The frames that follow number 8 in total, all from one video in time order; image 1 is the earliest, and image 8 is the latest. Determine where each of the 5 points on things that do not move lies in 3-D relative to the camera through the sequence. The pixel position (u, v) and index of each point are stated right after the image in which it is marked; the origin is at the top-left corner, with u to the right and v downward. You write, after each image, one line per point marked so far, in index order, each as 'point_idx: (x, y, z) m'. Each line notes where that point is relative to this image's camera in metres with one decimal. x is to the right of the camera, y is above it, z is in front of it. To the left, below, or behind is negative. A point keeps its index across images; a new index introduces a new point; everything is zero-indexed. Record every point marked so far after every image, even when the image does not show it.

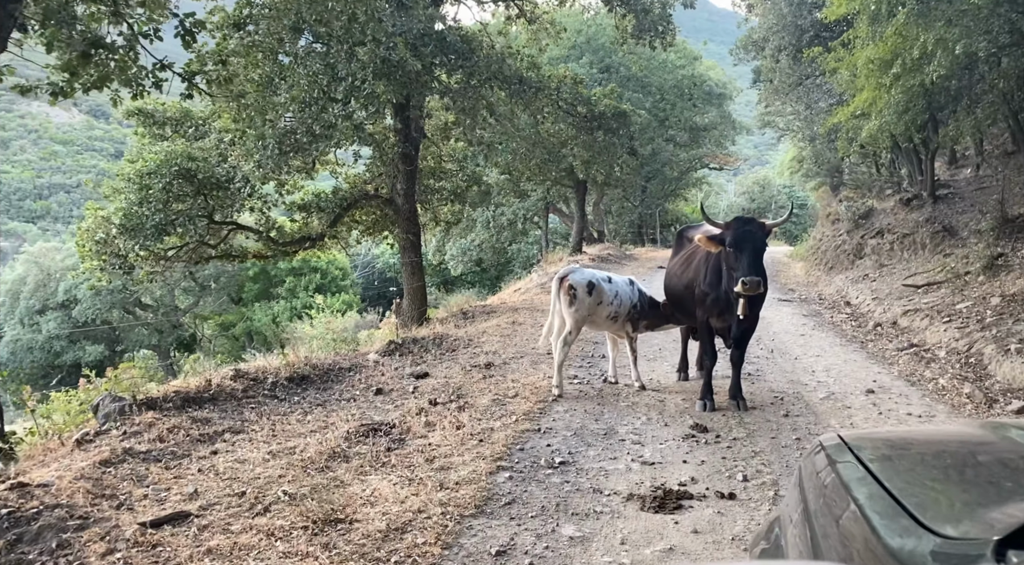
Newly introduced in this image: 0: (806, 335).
0: (+4.7, -0.8, +16.8) m
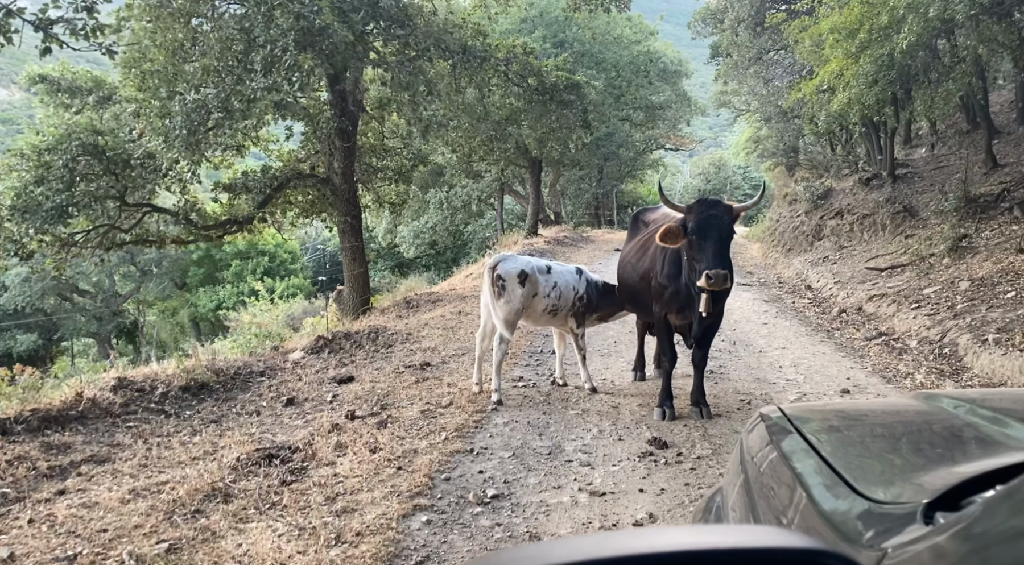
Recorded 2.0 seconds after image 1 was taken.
0: (+3.9, -0.6, +15.9) m
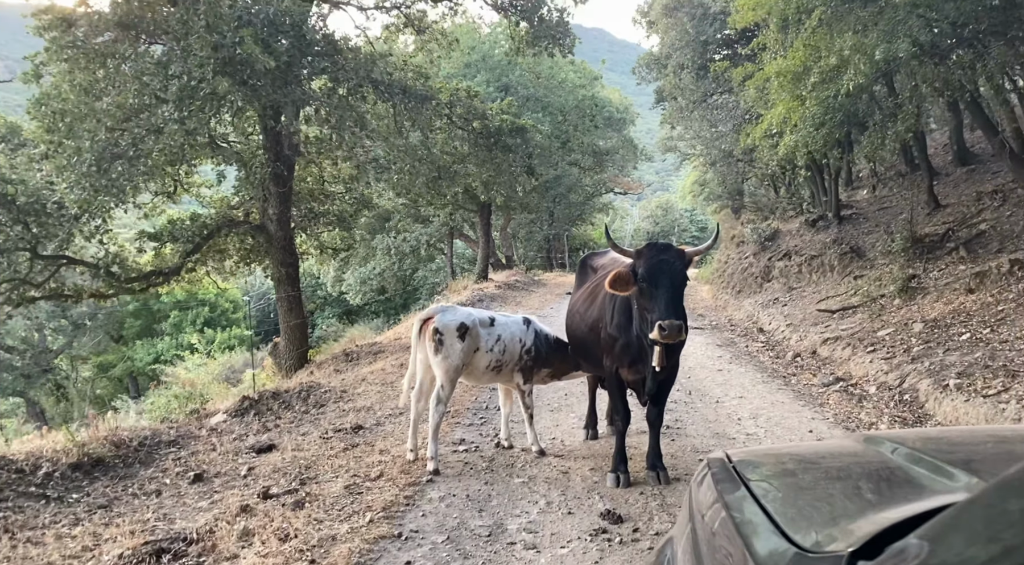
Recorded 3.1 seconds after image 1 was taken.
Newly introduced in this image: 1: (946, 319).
0: (+3.1, -1.3, +15.3) m
1: (+6.1, -0.5, +14.8) m
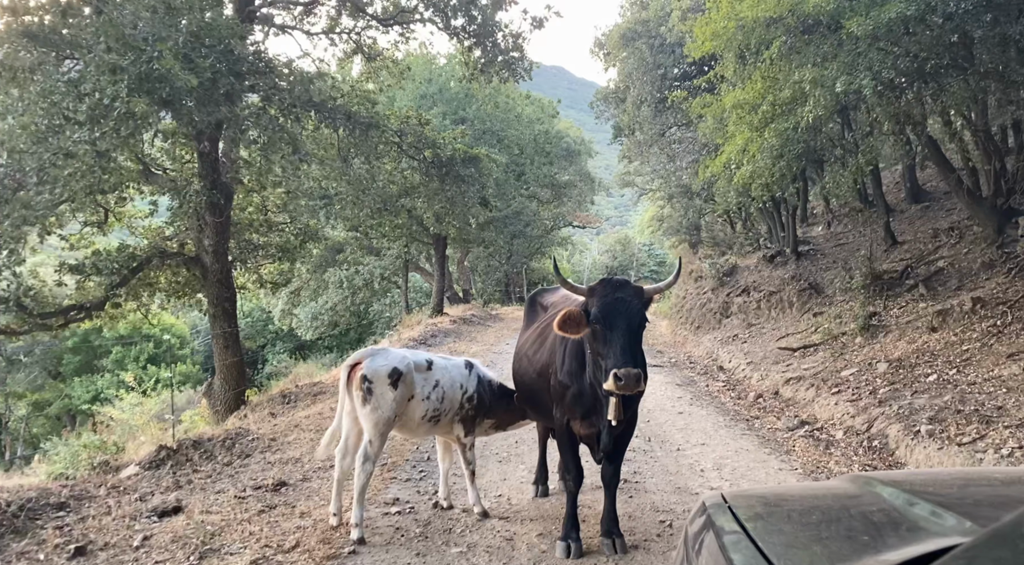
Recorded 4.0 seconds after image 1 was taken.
0: (+2.4, -1.8, +14.5) m
1: (+5.4, -1.0, +14.2) m
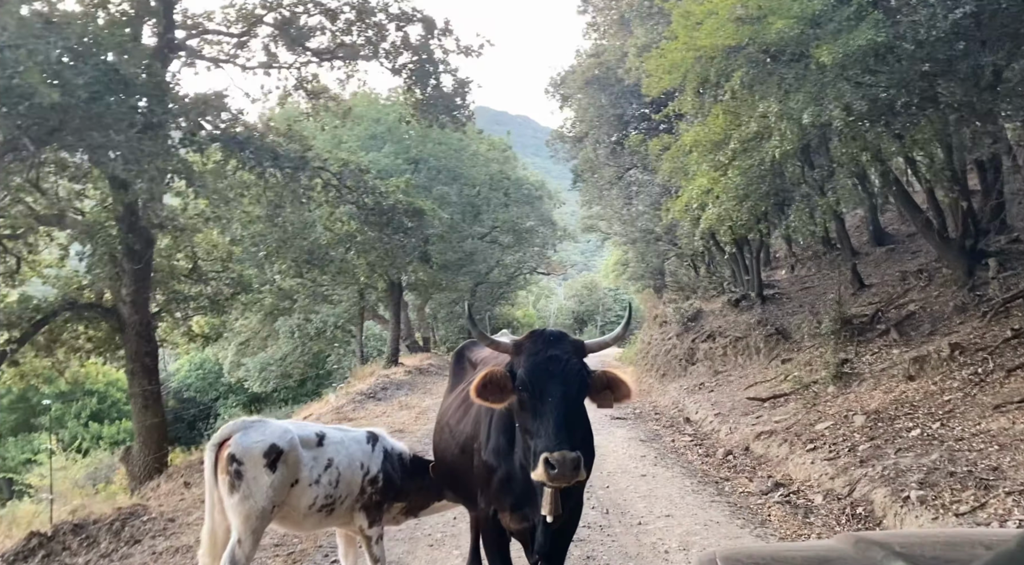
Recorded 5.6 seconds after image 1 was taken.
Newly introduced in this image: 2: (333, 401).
0: (+1.7, -2.4, +13.2) m
1: (+4.7, -1.6, +13.0) m
2: (-3.2, -2.1, +19.0) m
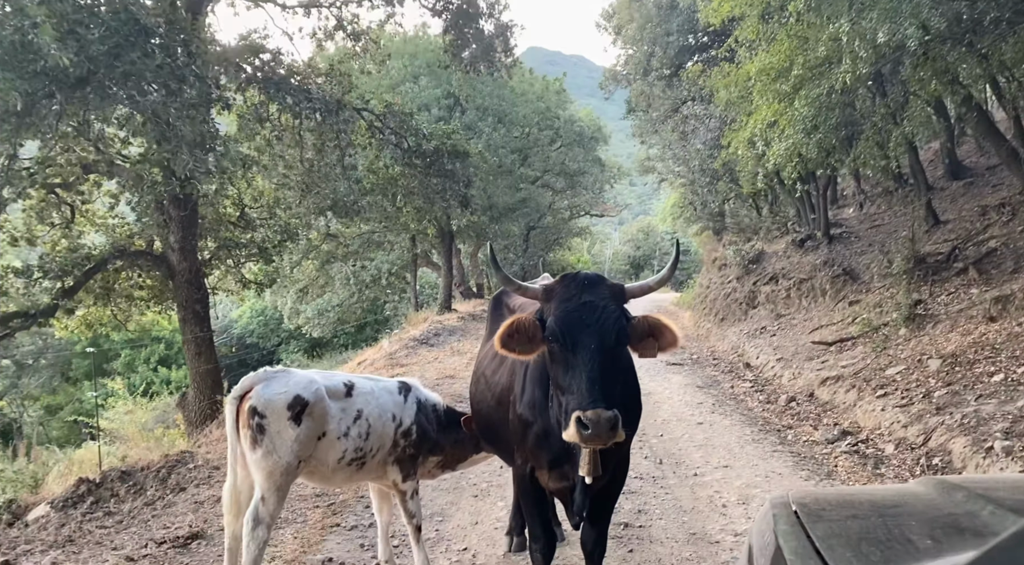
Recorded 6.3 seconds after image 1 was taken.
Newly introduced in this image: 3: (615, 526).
0: (+2.3, -1.7, +12.8) m
1: (+5.3, -0.9, +12.4) m
2: (-2.2, -1.2, +18.9) m
3: (+0.8, -1.9, +8.2) m
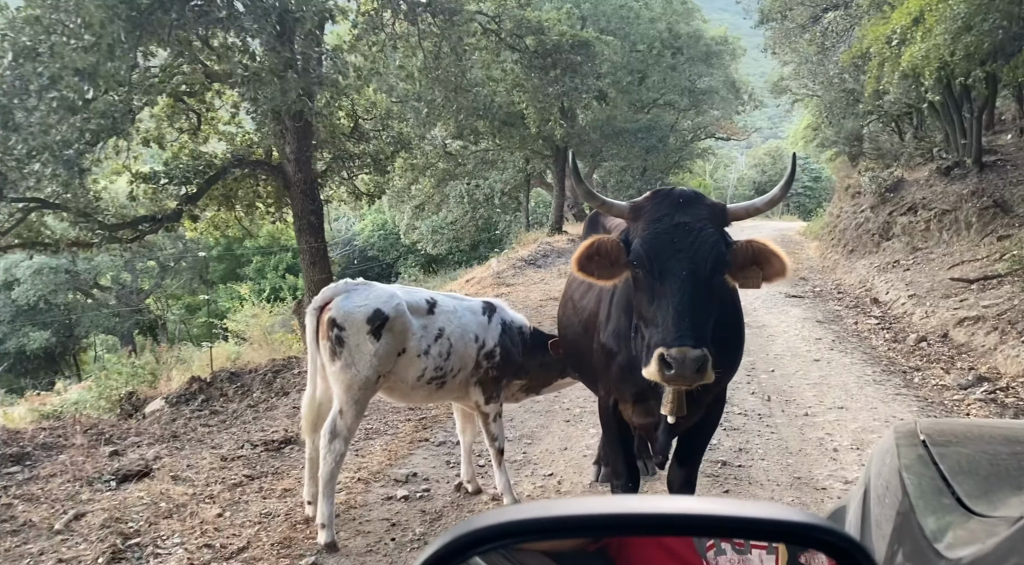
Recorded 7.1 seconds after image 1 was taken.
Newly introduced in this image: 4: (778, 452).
0: (+3.6, -0.9, +12.3) m
1: (+6.5, -0.2, +11.5) m
2: (-0.2, +0.3, +18.9) m
3: (+1.5, -1.4, +8.0) m
4: (+2.0, -1.2, +8.2) m
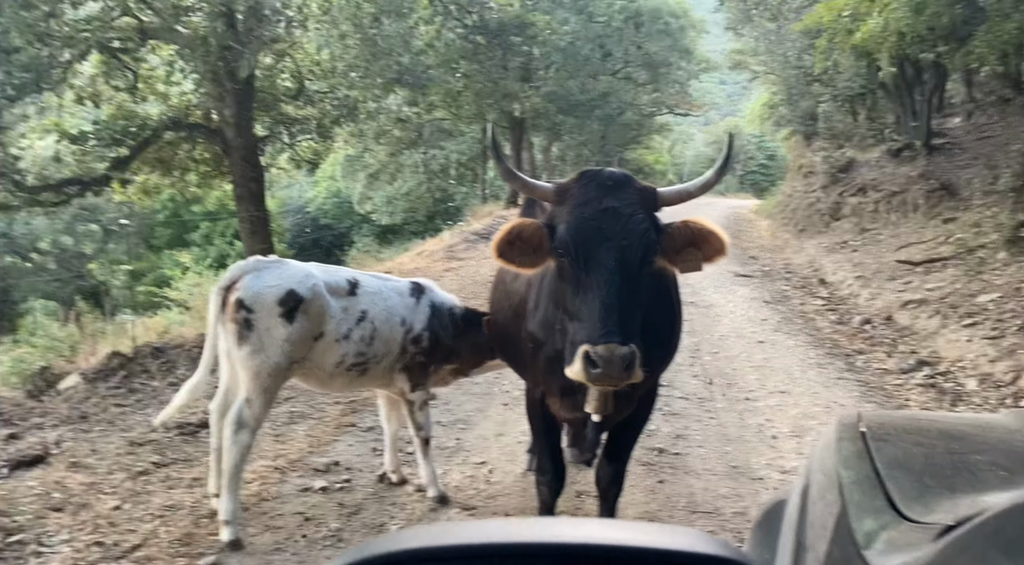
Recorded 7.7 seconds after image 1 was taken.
0: (+2.9, -0.7, +12.1) m
1: (+5.9, -0.1, +11.5) m
2: (-1.2, +0.8, +18.5) m
3: (+1.0, -1.2, +7.7) m
4: (+1.5, -1.1, +7.9) m
